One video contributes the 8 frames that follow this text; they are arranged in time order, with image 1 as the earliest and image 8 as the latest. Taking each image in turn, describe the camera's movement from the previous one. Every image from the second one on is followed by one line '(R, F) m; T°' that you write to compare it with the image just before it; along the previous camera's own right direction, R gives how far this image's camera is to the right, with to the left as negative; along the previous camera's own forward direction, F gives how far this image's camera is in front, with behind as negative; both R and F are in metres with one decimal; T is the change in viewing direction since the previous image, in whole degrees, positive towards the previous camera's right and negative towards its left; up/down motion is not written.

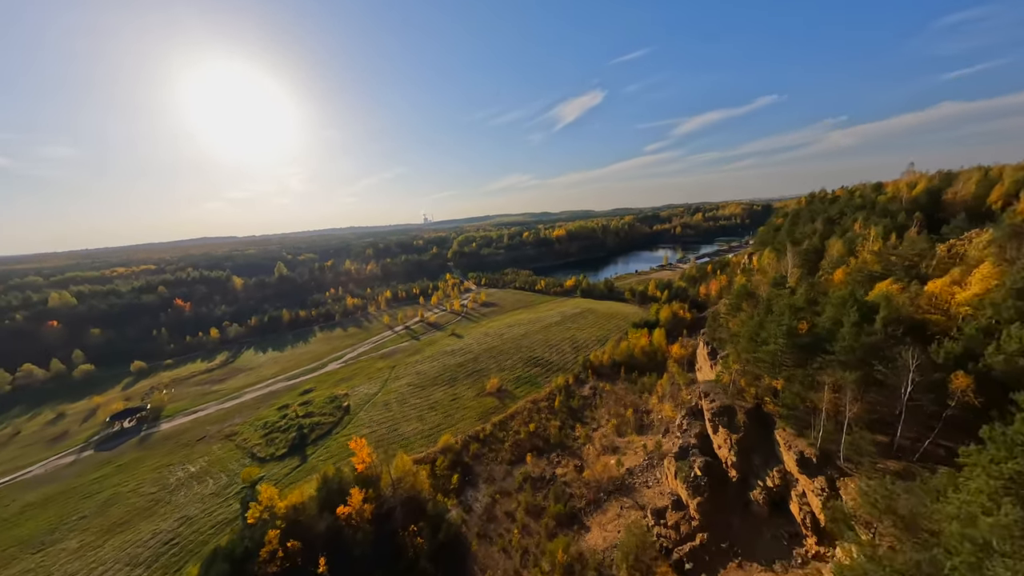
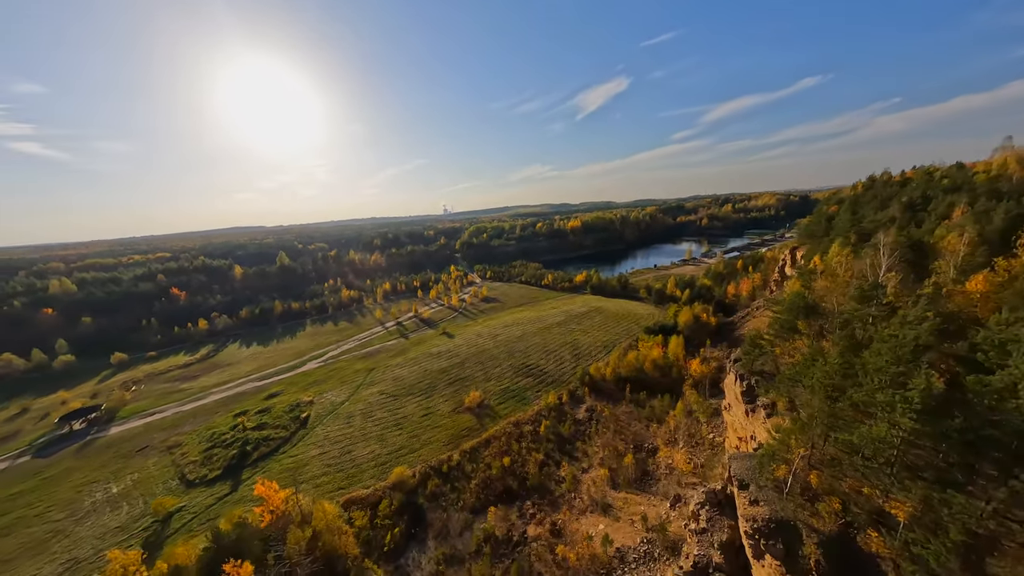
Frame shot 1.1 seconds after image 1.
(+4.8, +8.6) m; -3°
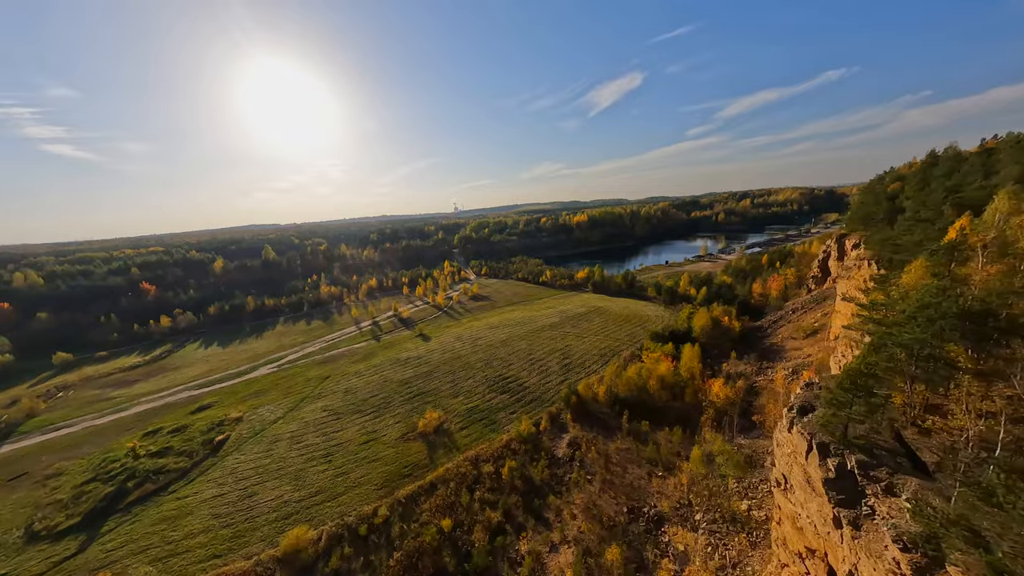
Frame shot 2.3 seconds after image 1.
(+5.1, +9.8) m; -2°
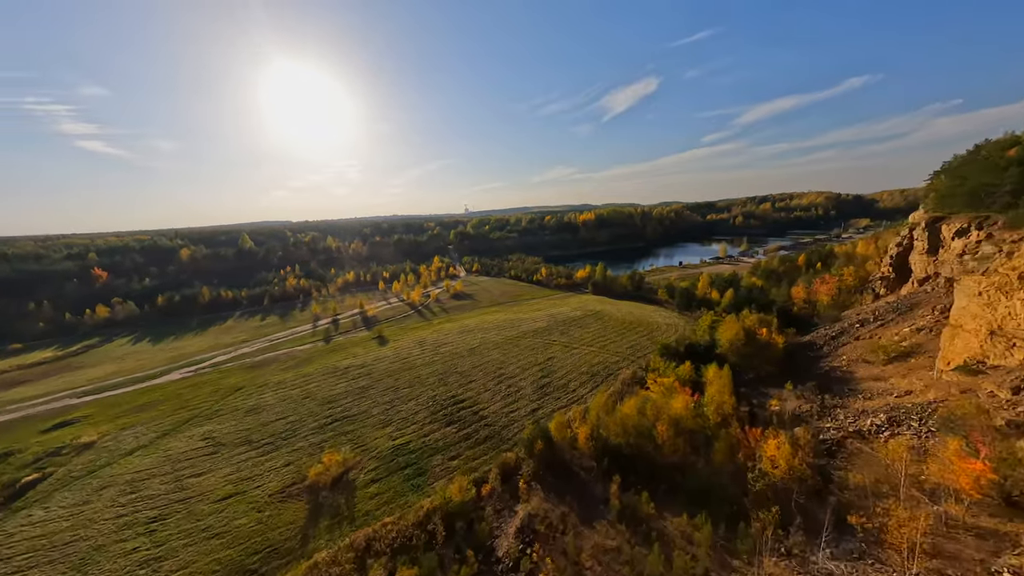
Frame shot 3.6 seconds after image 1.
(+5.4, +11.8) m; -2°
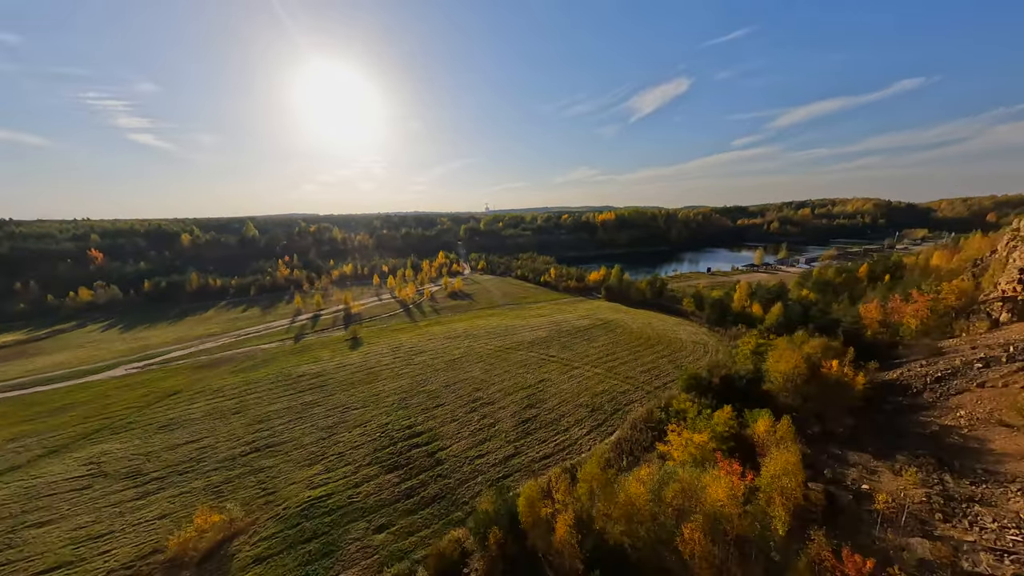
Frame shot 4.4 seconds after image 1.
(+3.2, +8.1) m; -3°
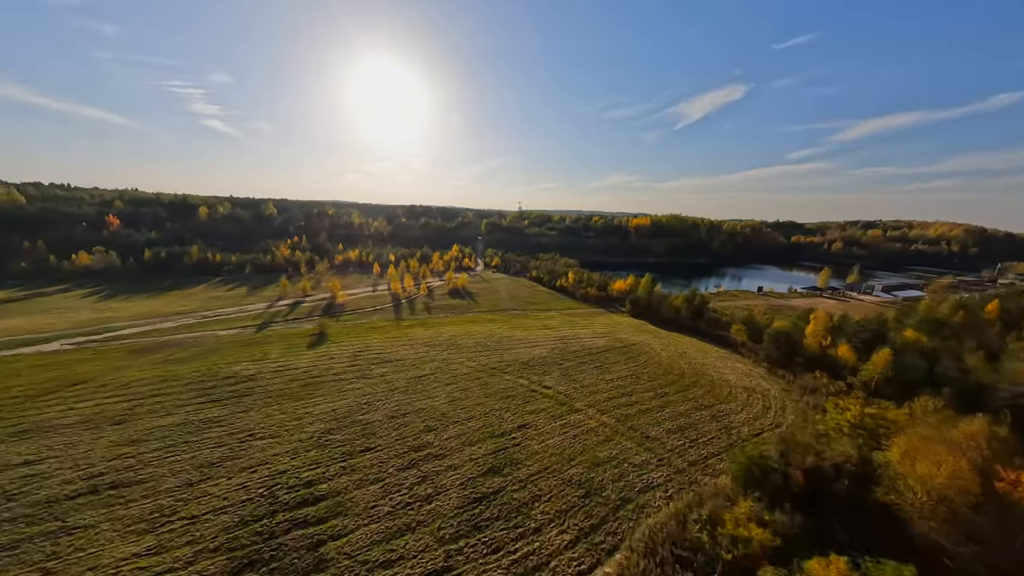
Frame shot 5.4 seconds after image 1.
(+3.4, +9.4) m; -5°
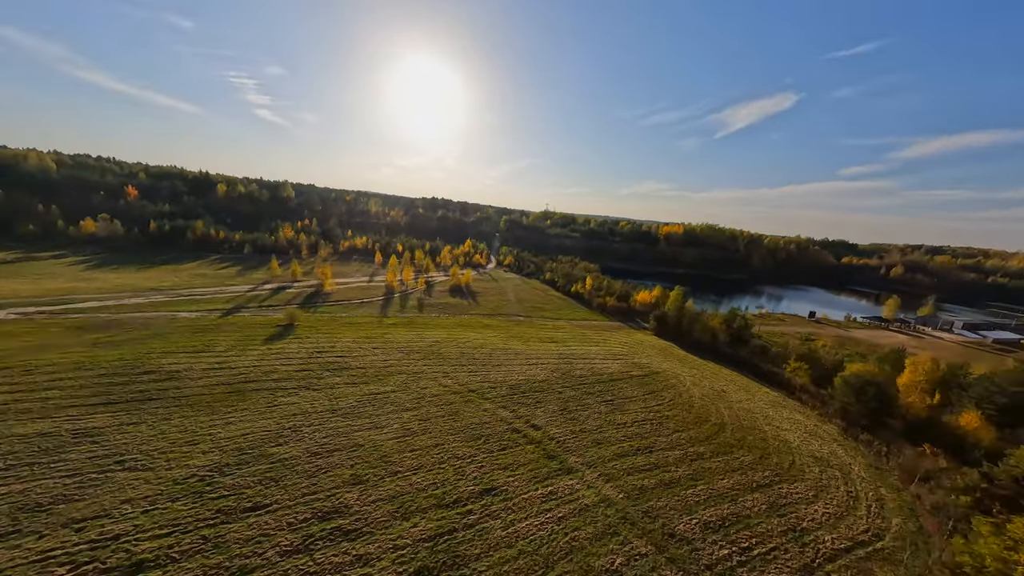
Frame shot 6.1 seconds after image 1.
(+2.3, +7.0) m; -4°
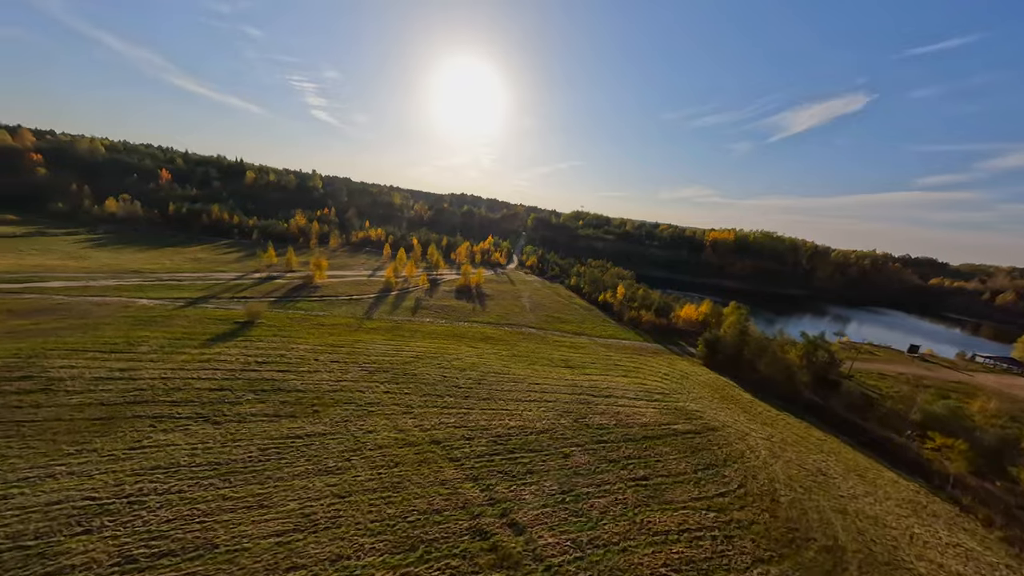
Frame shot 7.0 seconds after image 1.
(+2.2, +8.3) m; -6°
